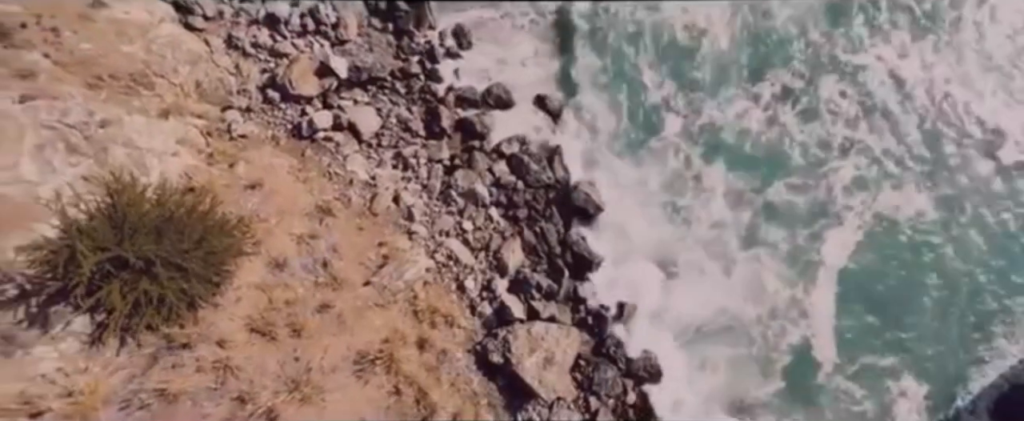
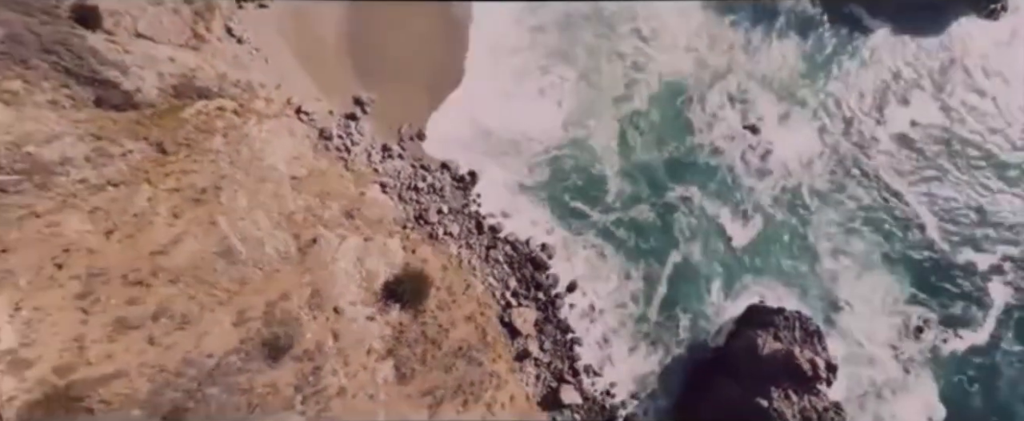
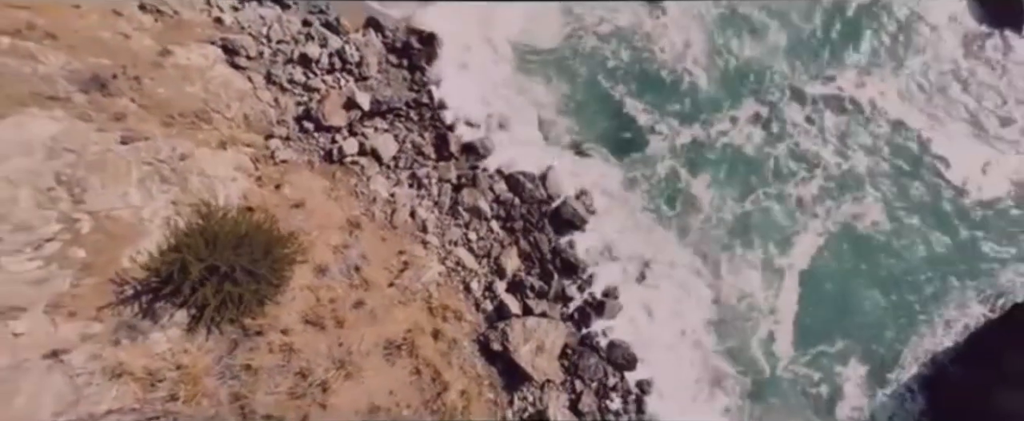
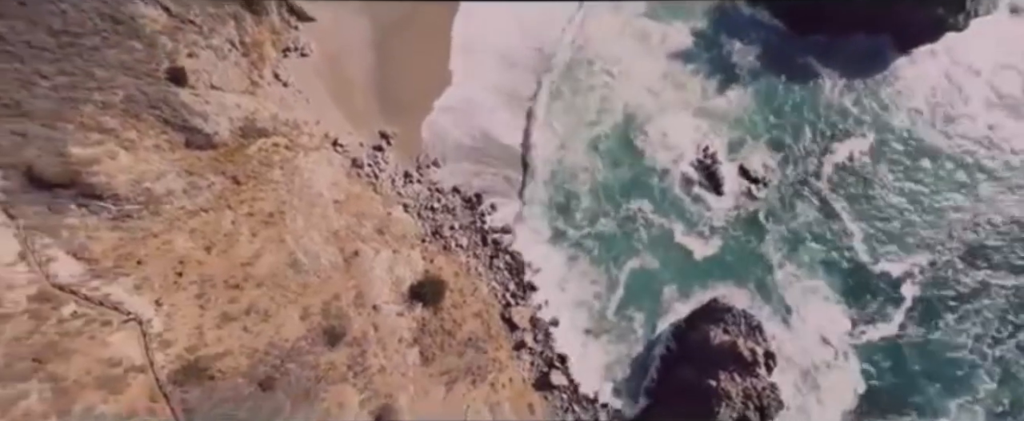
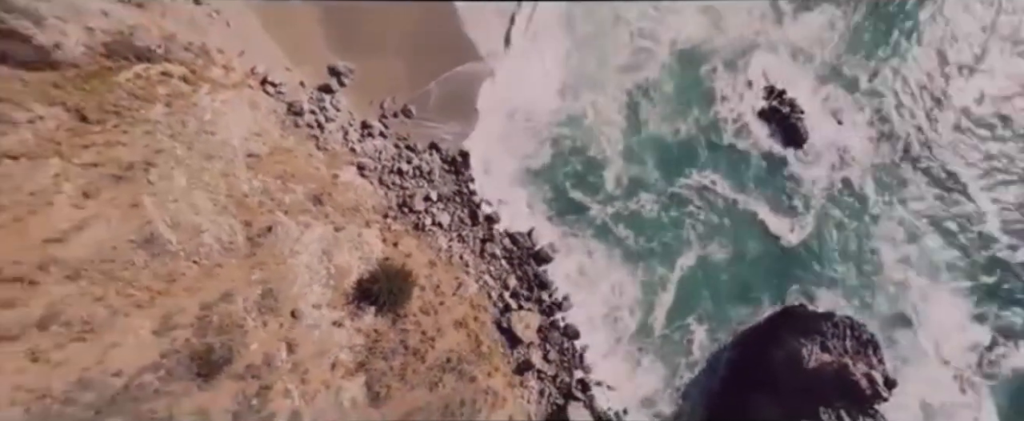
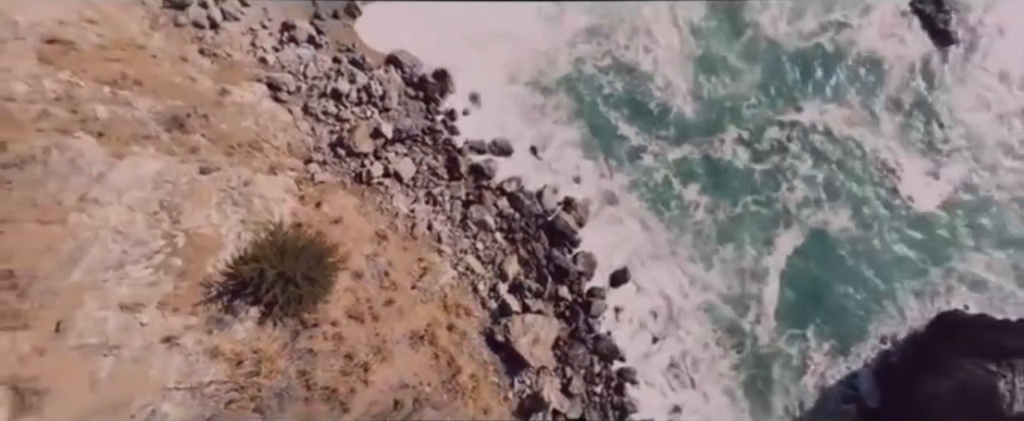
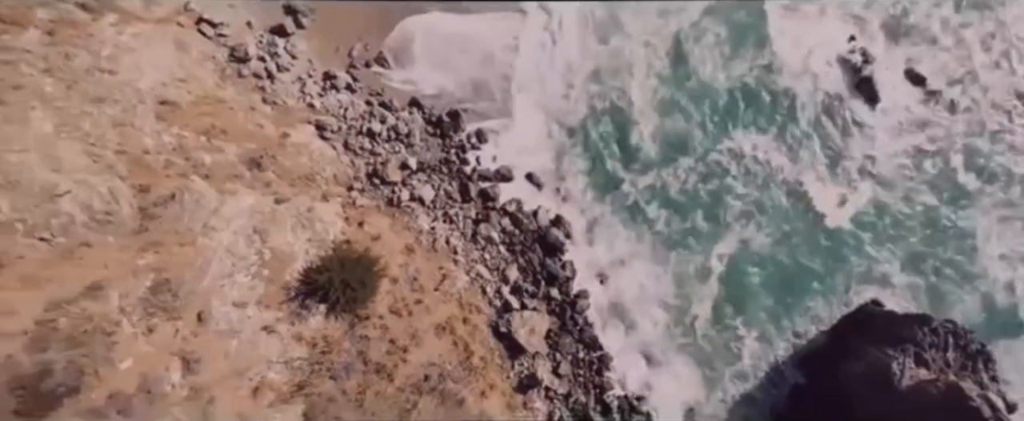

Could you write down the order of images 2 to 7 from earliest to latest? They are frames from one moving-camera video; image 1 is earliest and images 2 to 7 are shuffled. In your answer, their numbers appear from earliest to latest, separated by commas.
3, 6, 7, 5, 2, 4
